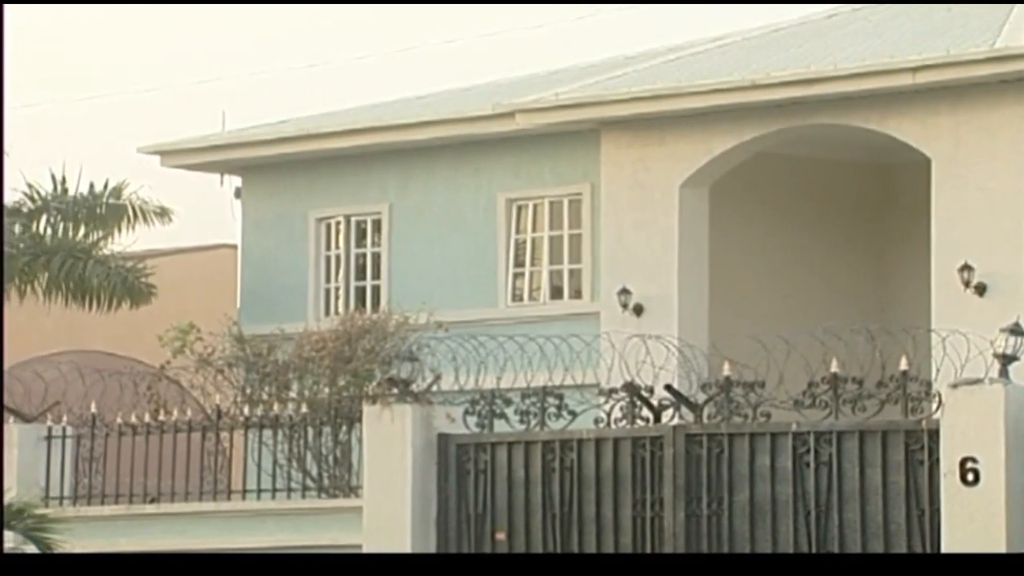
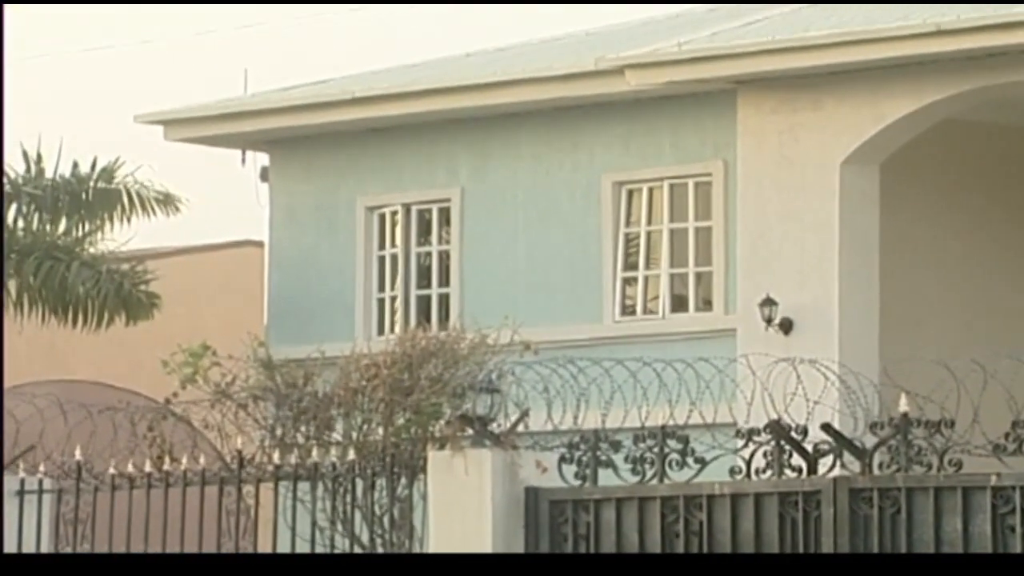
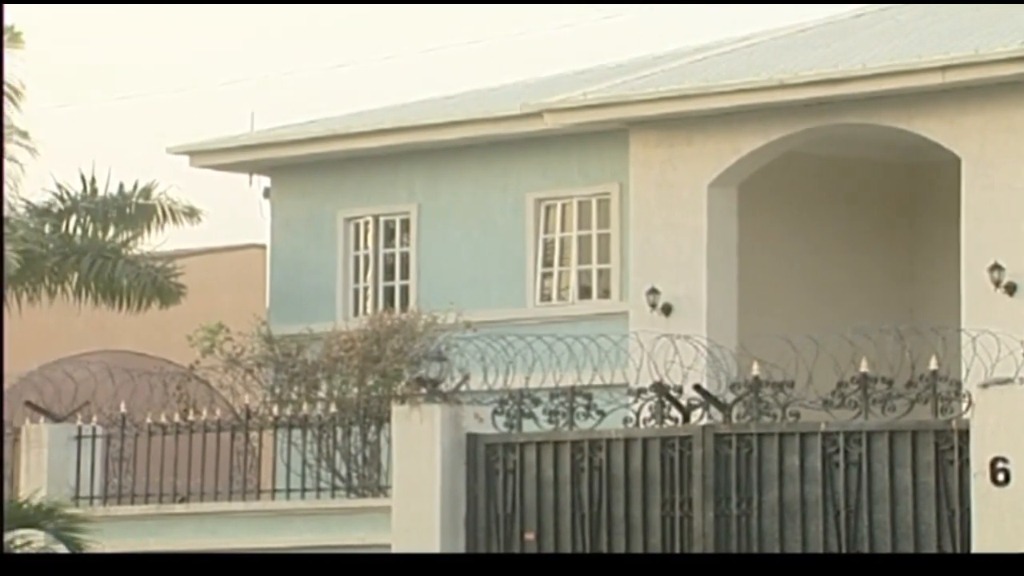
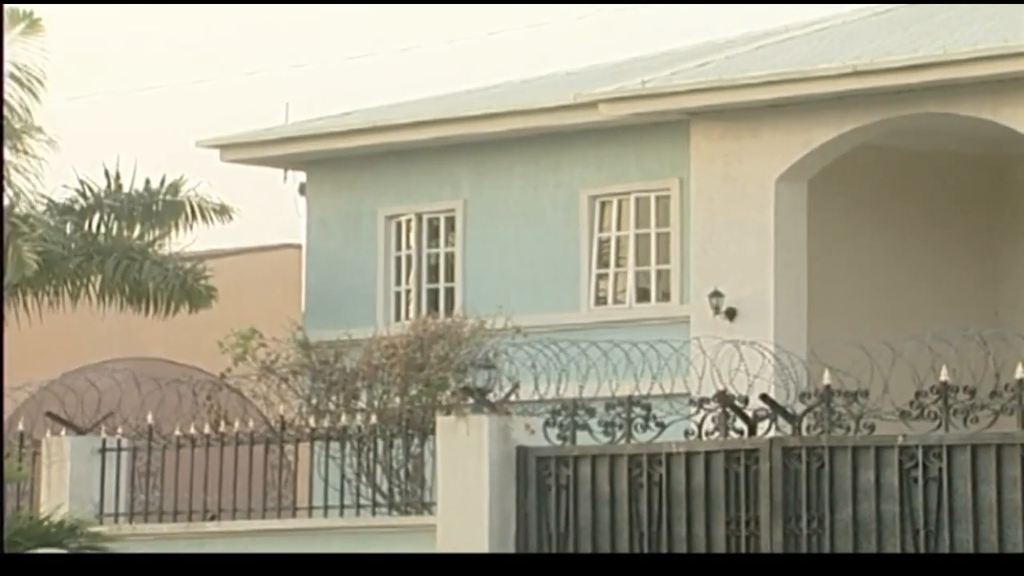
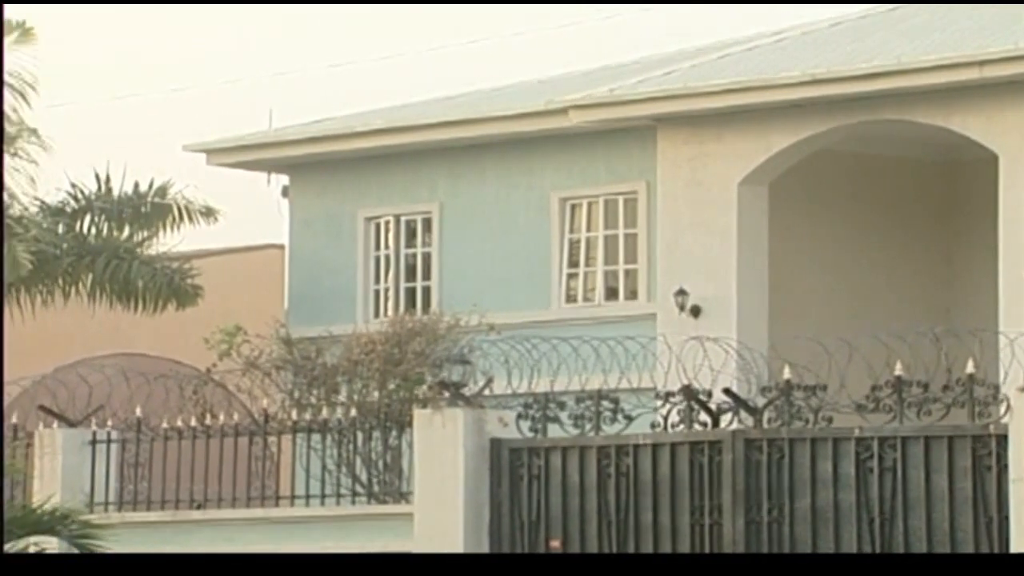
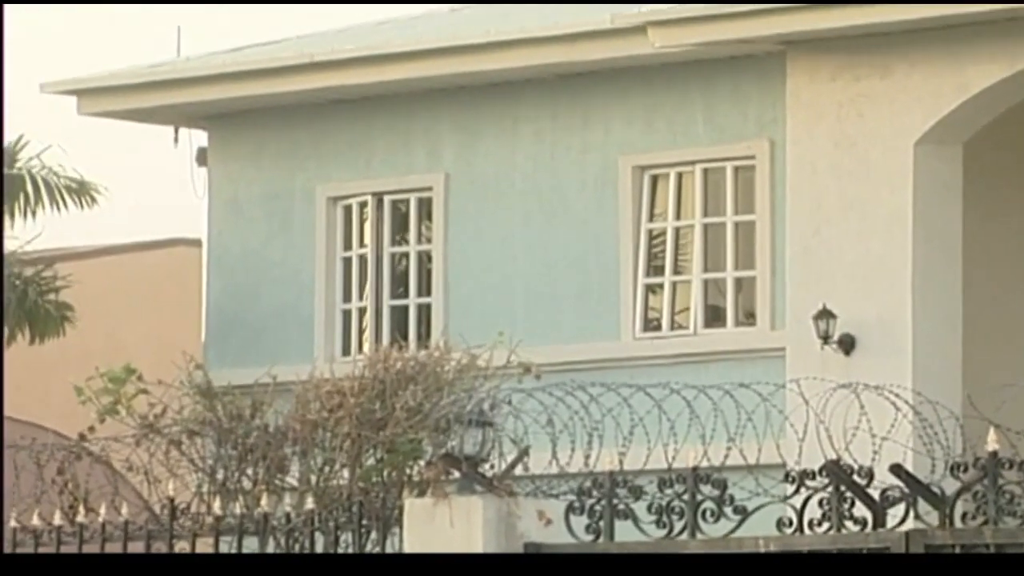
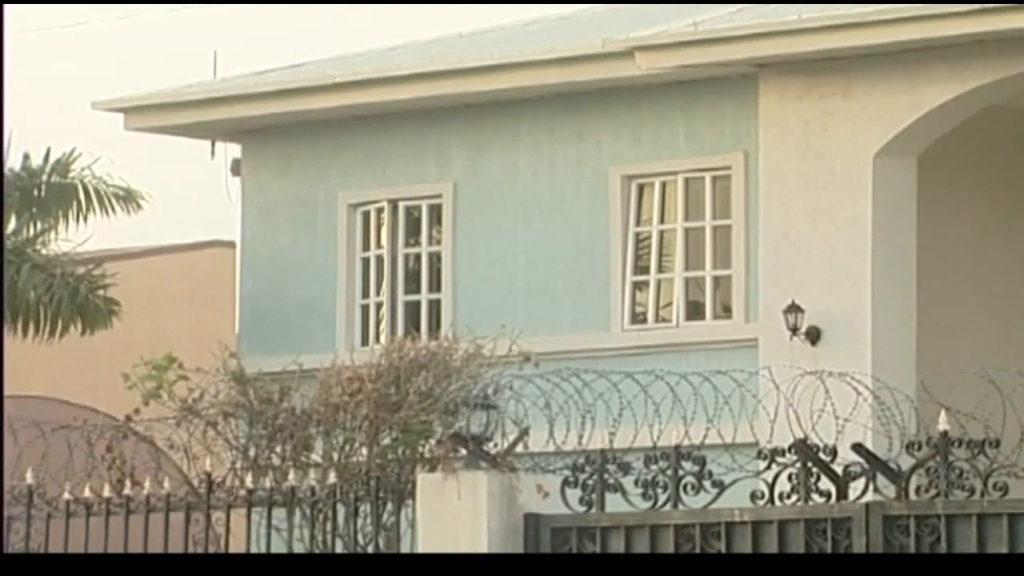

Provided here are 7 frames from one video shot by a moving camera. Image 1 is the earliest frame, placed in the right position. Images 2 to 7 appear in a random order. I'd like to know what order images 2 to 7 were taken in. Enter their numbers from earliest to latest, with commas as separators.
3, 5, 4, 2, 7, 6
